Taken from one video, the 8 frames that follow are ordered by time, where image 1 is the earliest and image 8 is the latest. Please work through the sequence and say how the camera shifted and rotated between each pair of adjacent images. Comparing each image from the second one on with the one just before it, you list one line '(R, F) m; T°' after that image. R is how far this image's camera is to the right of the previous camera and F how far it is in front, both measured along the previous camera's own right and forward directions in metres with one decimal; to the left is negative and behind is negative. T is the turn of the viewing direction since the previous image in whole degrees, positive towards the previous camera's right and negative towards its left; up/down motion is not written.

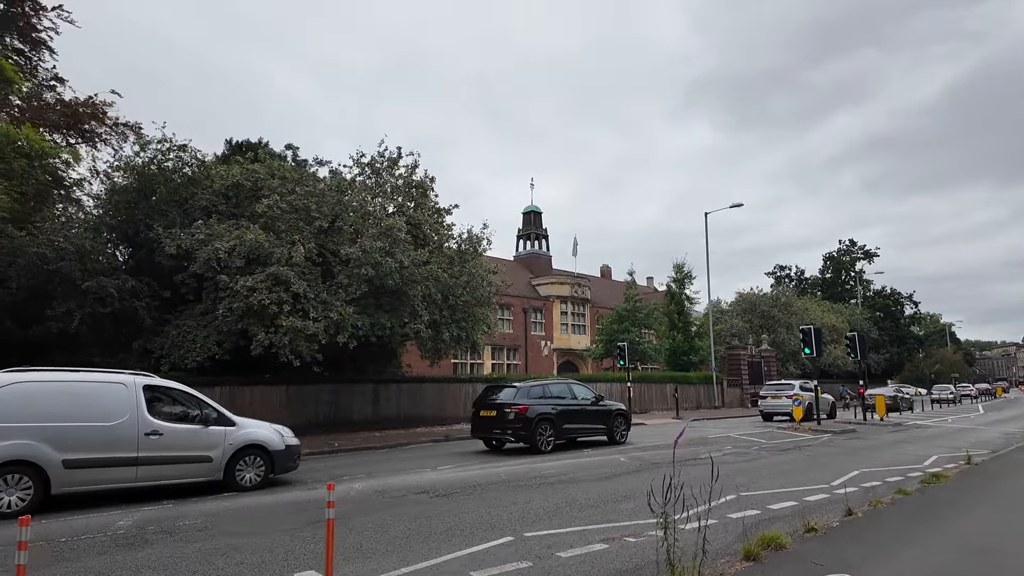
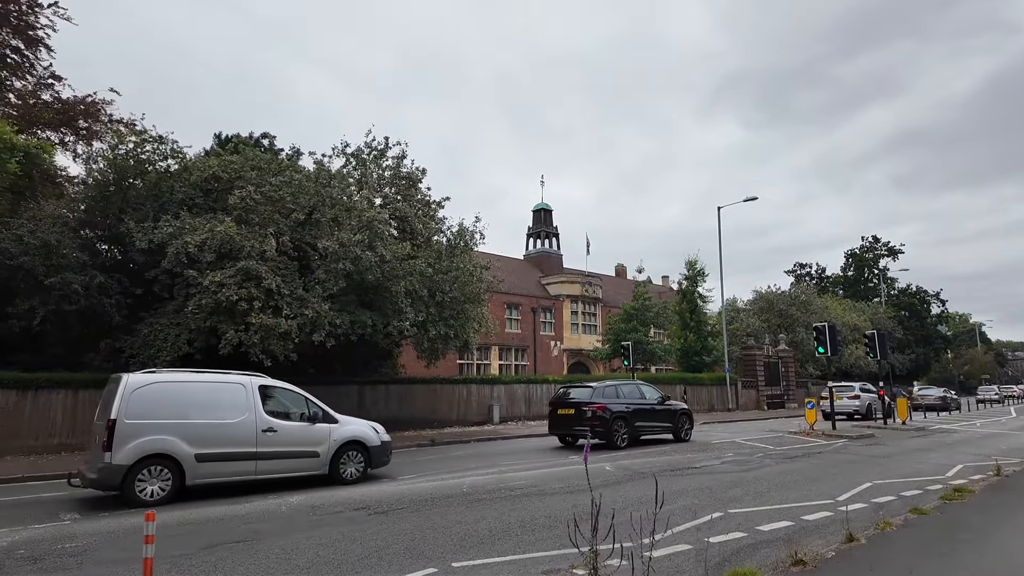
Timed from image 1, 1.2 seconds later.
(+0.9, +1.1) m; -2°
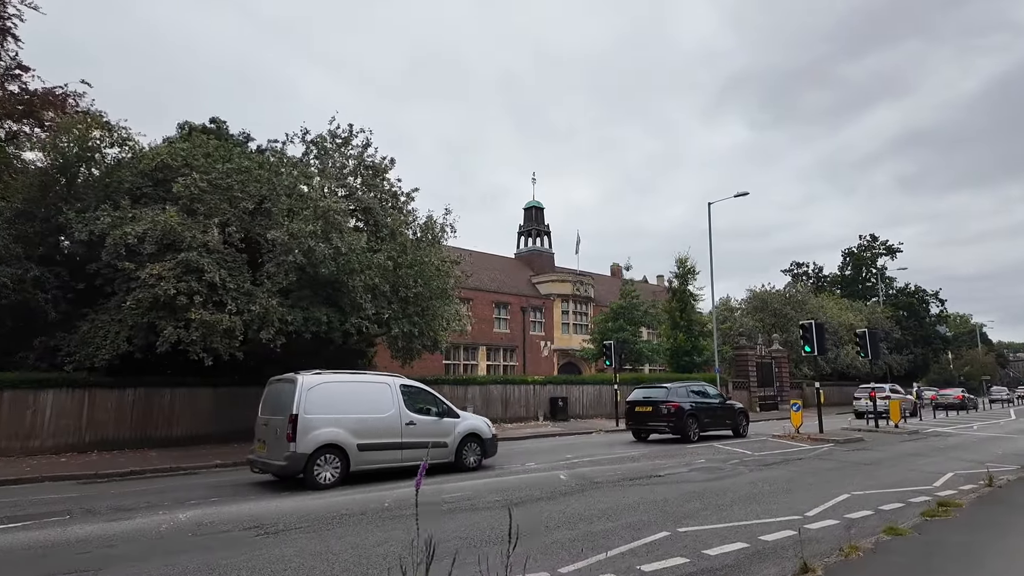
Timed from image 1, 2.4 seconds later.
(+1.0, +1.1) m; 0°
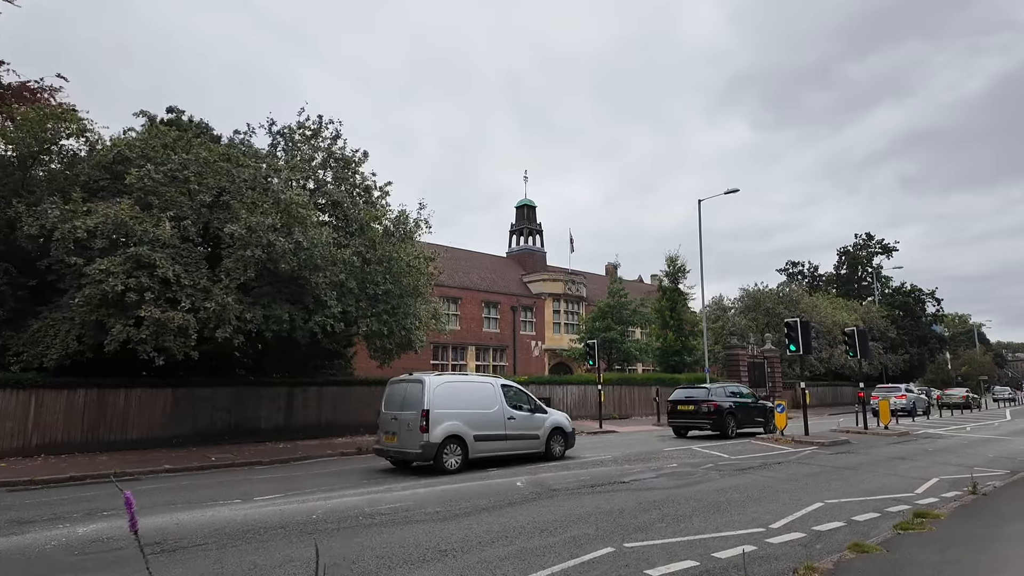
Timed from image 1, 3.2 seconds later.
(+0.8, +0.7) m; 0°
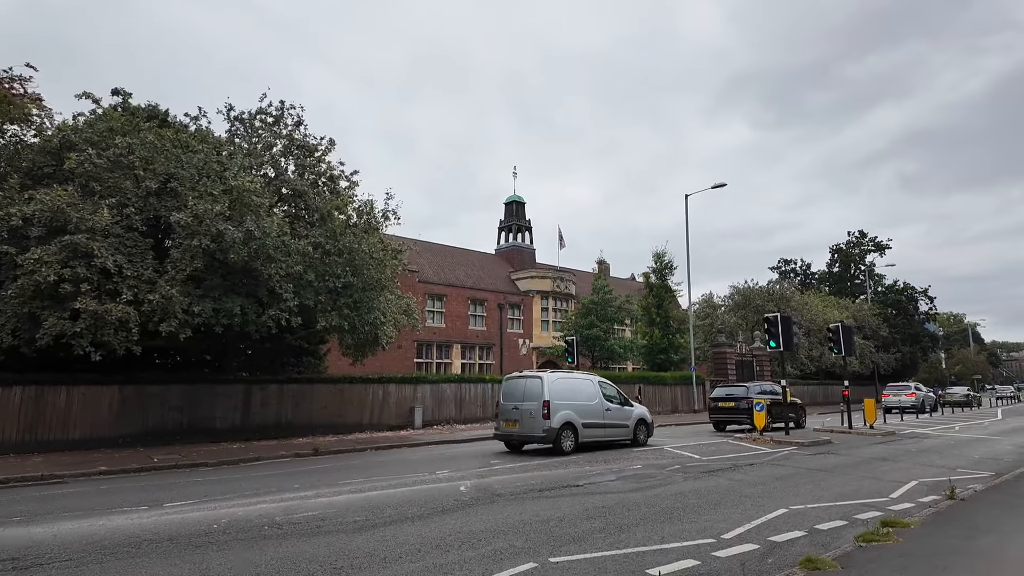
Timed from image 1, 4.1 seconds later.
(+0.9, +0.8) m; 0°
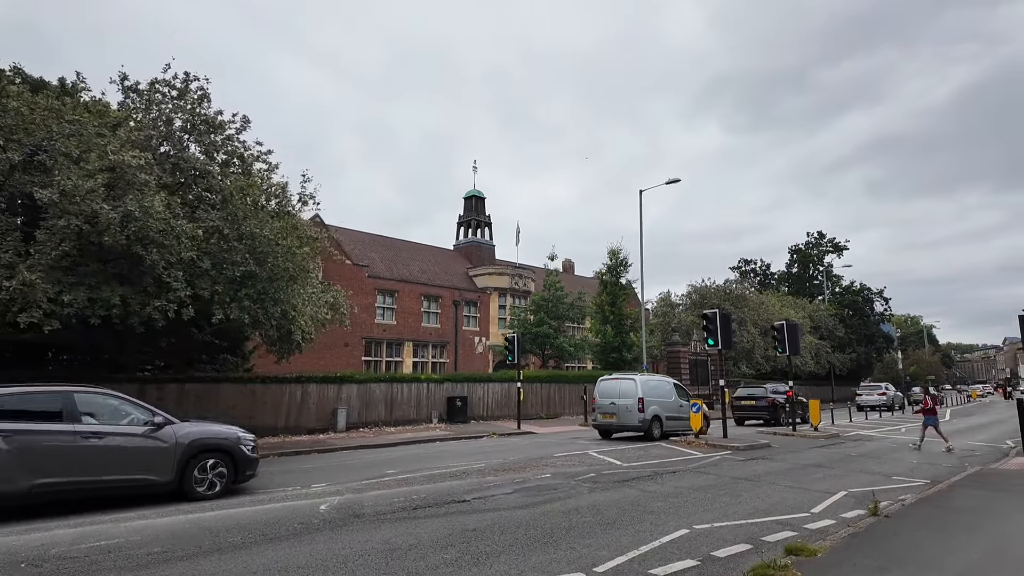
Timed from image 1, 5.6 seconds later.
(+1.3, +1.2) m; +3°
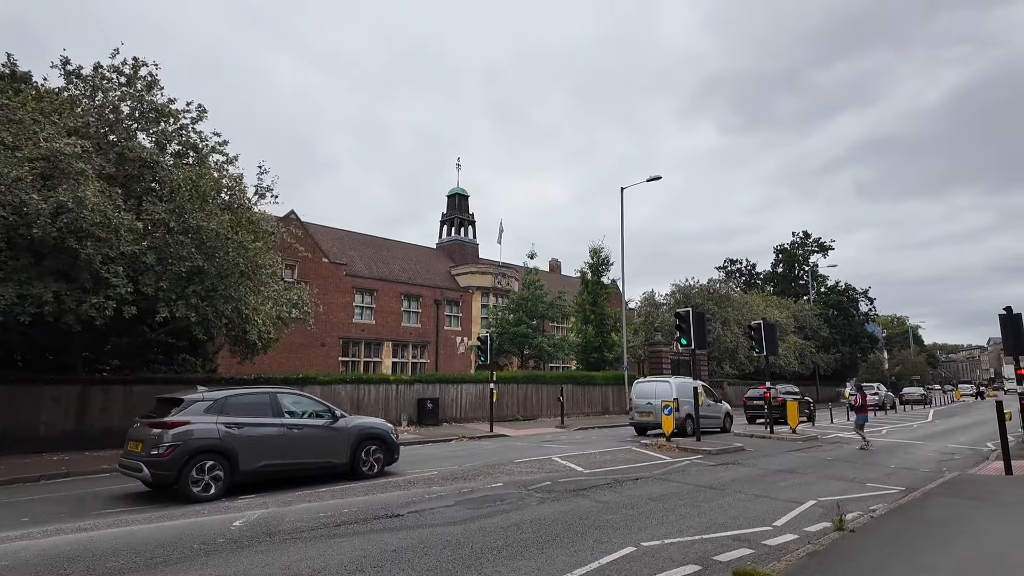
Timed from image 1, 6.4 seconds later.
(+0.7, +0.7) m; +1°
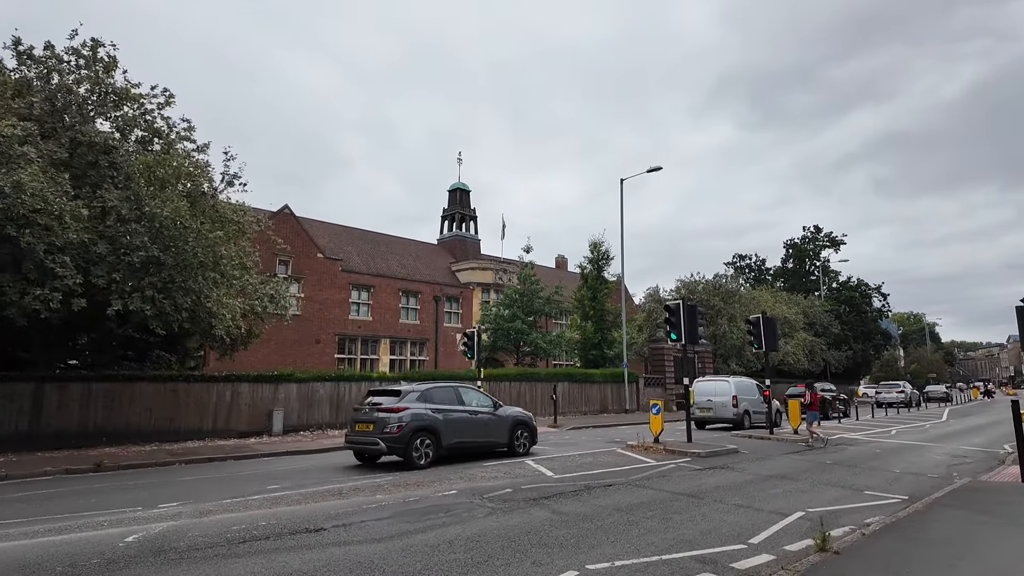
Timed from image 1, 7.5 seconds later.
(+0.9, +1.0) m; -1°
